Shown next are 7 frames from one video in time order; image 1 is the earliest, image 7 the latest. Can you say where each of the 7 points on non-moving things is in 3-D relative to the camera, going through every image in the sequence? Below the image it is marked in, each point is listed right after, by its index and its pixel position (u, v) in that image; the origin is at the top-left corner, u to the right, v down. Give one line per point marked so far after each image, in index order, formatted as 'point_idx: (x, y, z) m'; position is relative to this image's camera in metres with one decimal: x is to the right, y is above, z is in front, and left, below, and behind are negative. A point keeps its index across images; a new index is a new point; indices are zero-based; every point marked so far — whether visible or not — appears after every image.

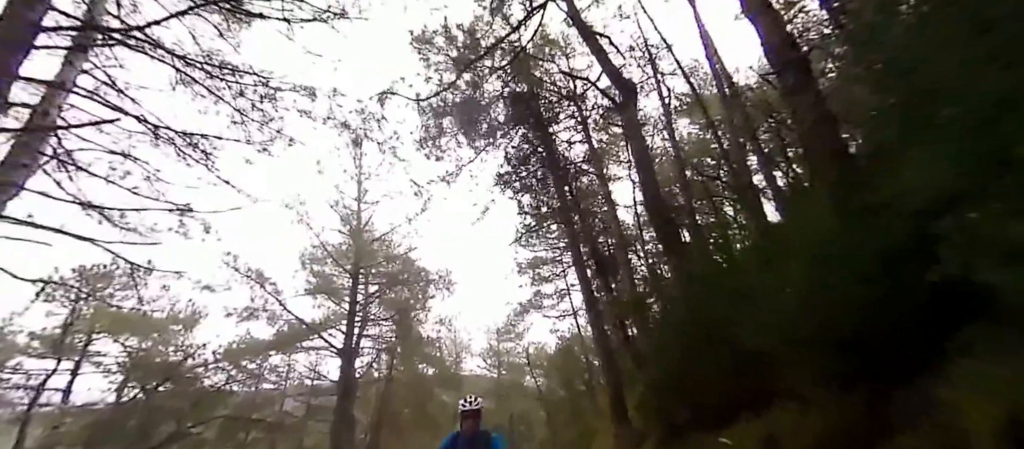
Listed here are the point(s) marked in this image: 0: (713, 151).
0: (+5.6, +2.6, +12.5) m
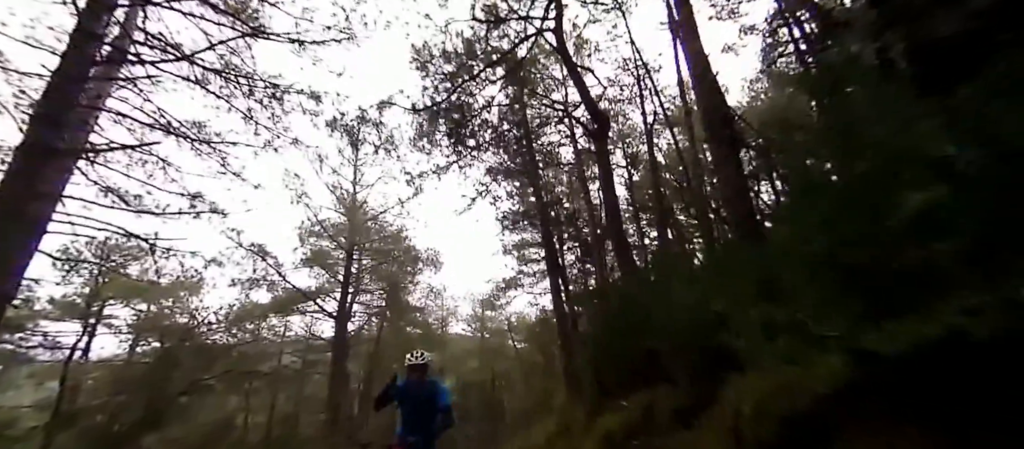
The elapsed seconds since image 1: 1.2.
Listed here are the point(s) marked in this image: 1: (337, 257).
0: (+5.2, +2.7, +13.4) m
1: (-6.7, -1.3, +17.0) m
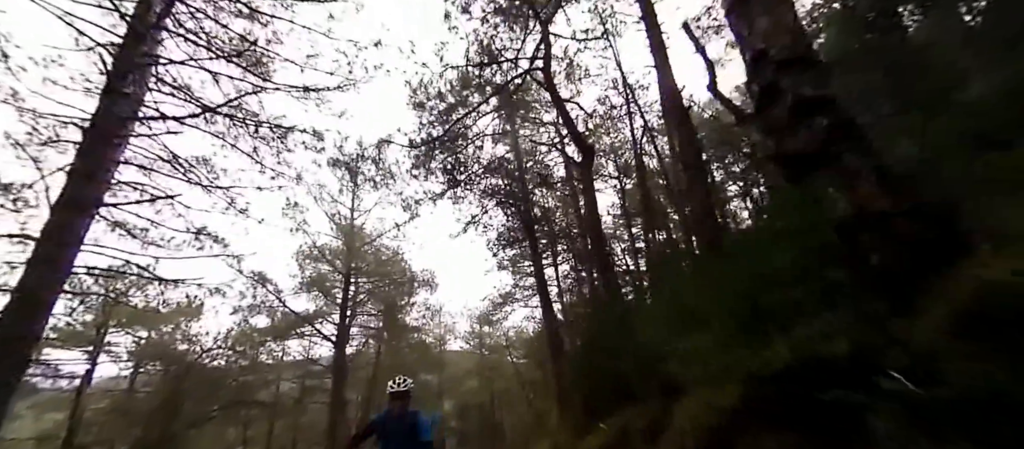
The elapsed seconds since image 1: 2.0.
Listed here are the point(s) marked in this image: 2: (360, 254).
0: (+4.9, +2.1, +14.0) m
1: (-7.0, -2.2, +17.4) m
2: (-6.1, -1.3, +17.8) m
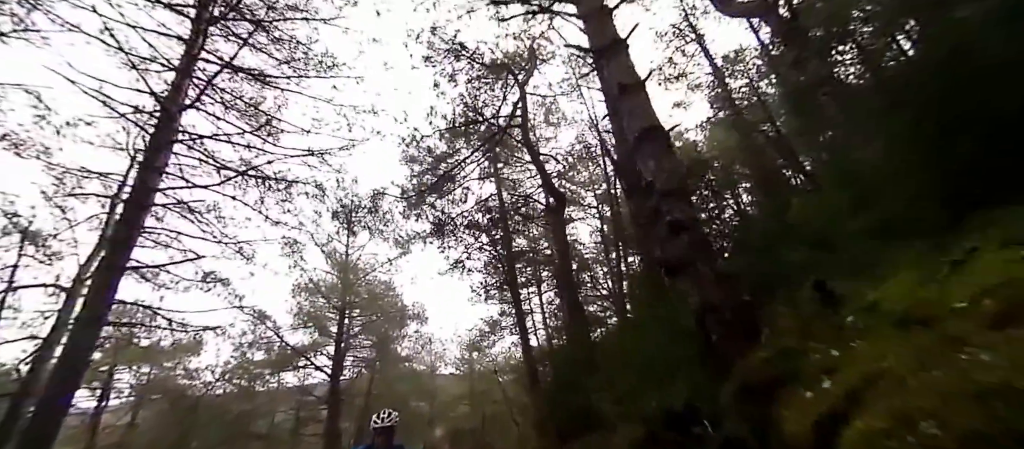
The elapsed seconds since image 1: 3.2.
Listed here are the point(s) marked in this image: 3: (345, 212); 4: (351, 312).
0: (+4.4, +1.0, +15.2) m
1: (-7.5, -3.7, +18.1) m
2: (-6.7, -2.7, +18.7) m
3: (-4.3, +0.3, +11.4) m
4: (-6.9, -3.7, +18.6) m
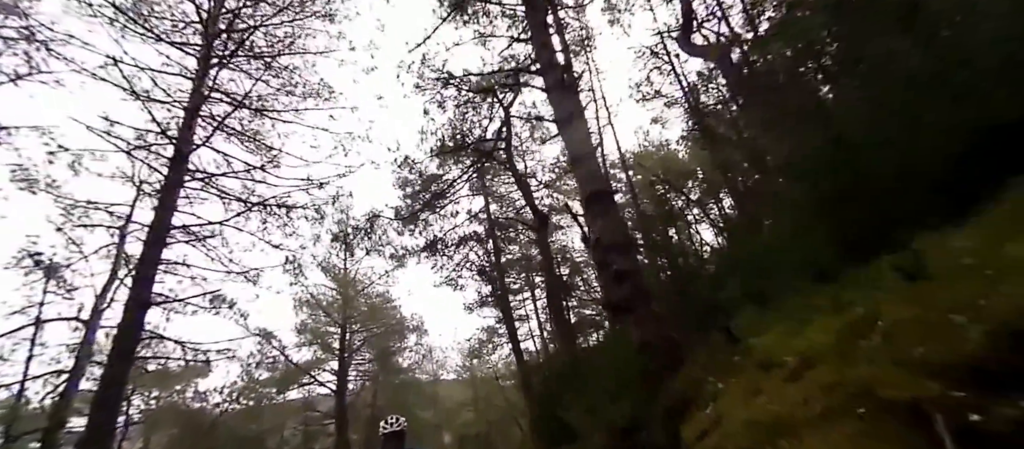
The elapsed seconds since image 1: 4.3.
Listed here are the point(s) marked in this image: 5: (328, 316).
0: (+4.0, +0.9, +16.0) m
1: (-7.6, -4.5, +18.7) m
2: (-6.9, -3.5, +19.3) m
3: (-4.5, -0.3, +12.0) m
4: (-7.0, -4.5, +19.2) m
5: (-7.9, -3.9, +18.9) m
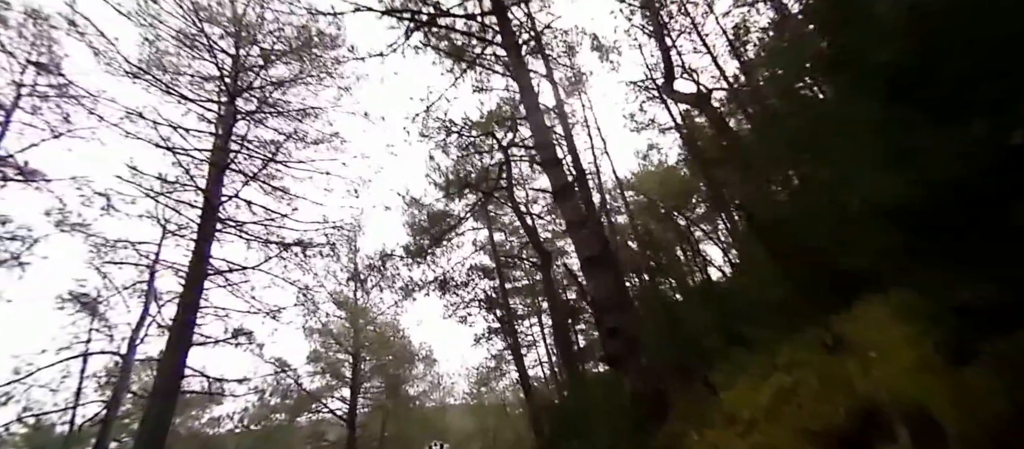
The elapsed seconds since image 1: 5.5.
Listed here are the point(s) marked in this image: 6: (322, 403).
0: (+4.3, -0.4, +16.5) m
1: (-7.3, -5.9, +19.2) m
2: (-6.6, -4.9, +19.8) m
3: (-4.4, -1.3, +12.7) m
4: (-6.7, -5.9, +19.7) m
5: (-7.6, -5.3, +19.5) m
6: (-8.4, -7.9, +19.7) m
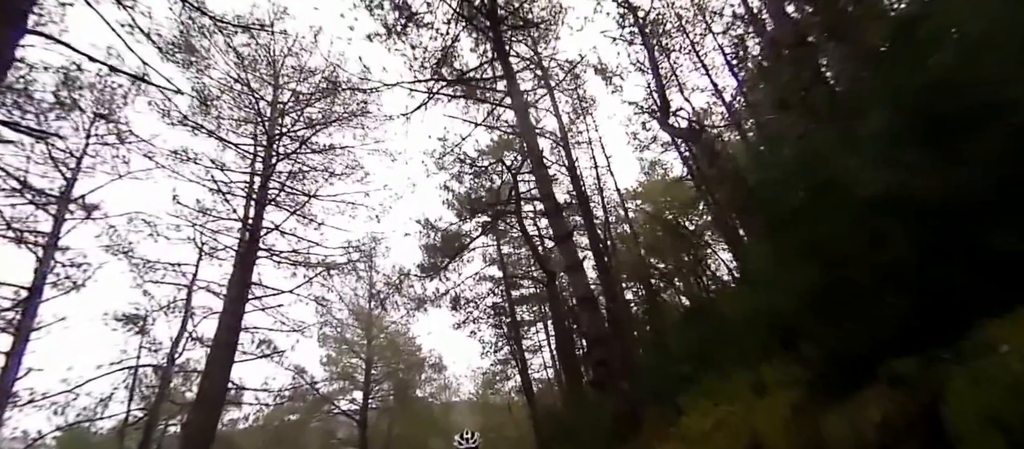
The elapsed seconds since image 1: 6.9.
0: (+4.4, -1.0, +17.5) m
1: (-7.2, -6.5, +20.4) m
2: (-6.4, -5.5, +21.0) m
3: (-4.4, -2.0, +13.8) m
4: (-6.6, -6.5, +20.9) m
5: (-7.5, -5.9, +20.7) m
6: (-8.3, -8.5, +21.0) m
